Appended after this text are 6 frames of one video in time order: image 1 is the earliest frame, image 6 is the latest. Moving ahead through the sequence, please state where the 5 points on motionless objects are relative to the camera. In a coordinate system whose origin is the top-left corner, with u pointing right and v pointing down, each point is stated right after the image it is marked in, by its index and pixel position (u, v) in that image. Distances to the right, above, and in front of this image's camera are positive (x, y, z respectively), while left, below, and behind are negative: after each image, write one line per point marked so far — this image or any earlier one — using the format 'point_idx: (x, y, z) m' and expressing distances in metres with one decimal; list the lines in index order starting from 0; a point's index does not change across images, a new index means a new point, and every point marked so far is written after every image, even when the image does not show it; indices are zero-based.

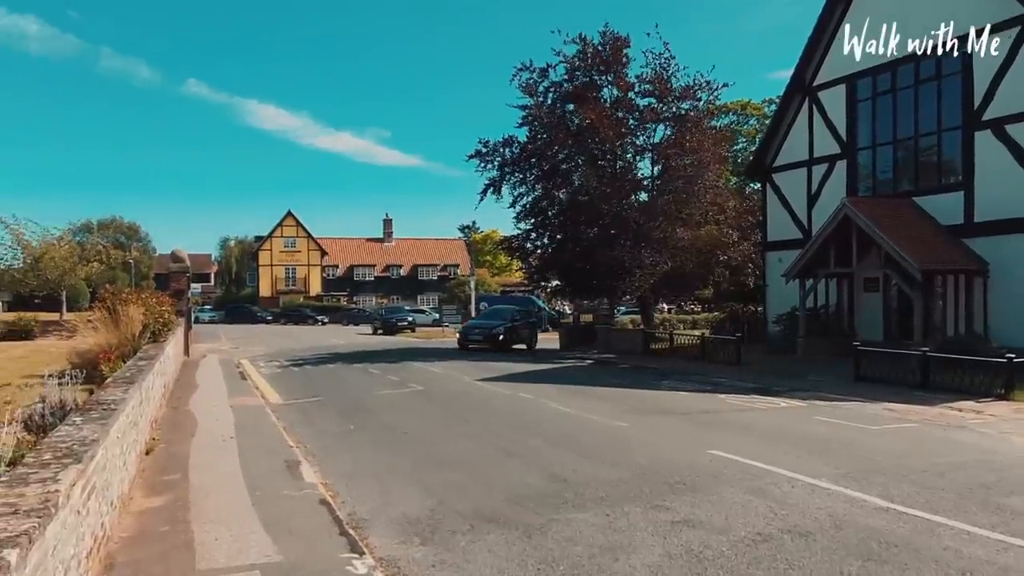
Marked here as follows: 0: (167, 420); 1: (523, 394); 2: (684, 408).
0: (-6.2, -2.4, +12.9) m
1: (+0.2, -2.4, +16.1) m
2: (+3.3, -2.3, +13.7) m
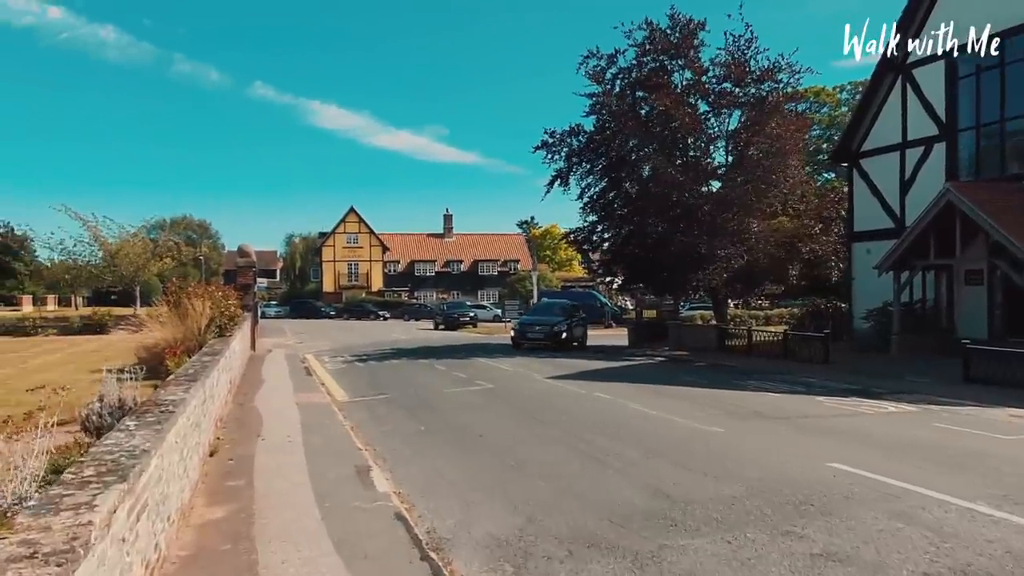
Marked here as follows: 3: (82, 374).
0: (-4.8, -2.2, +12.4) m
1: (+1.8, -2.2, +15.1) m
2: (+4.7, -2.2, +12.5) m
3: (-8.4, -1.7, +14.0) m
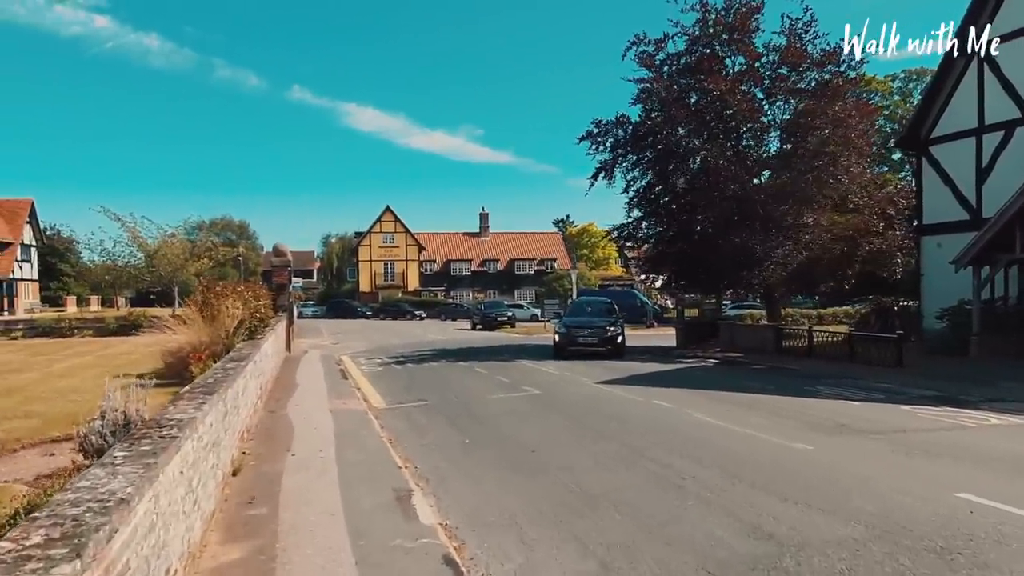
0: (-4.0, -2.2, +11.4) m
1: (+2.8, -2.2, +13.8) m
2: (+5.5, -2.1, +11.1) m
3: (-7.5, -1.7, +13.2) m
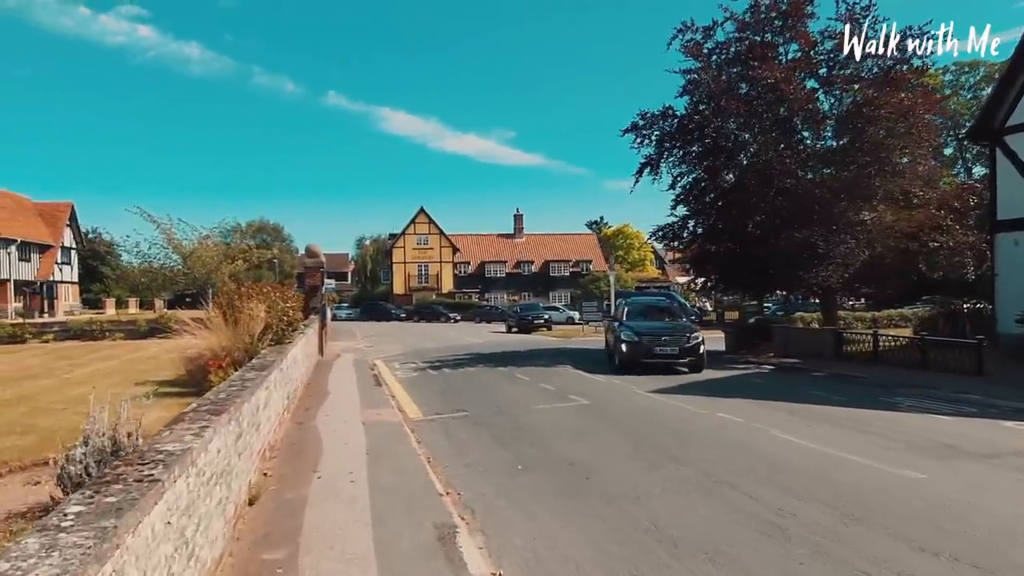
0: (-3.2, -2.2, +10.3) m
1: (+3.6, -2.2, +12.4) m
2: (+6.2, -2.1, +9.6) m
3: (-6.7, -1.7, +12.3) m
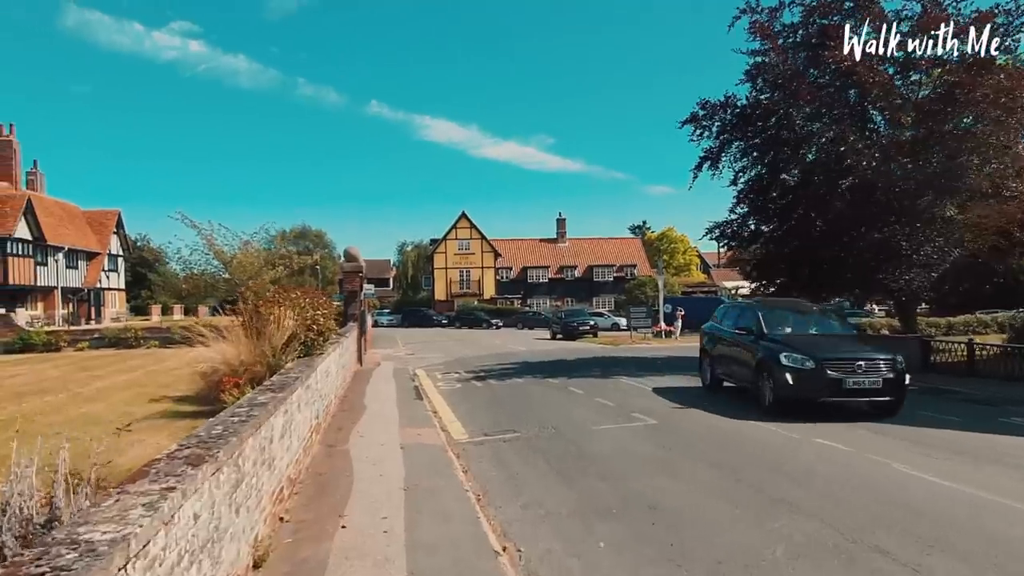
0: (-2.5, -2.3, +8.8) m
1: (+4.5, -2.2, +10.5) m
2: (+7.0, -2.1, +7.5) m
3: (-5.8, -1.8, +10.9) m
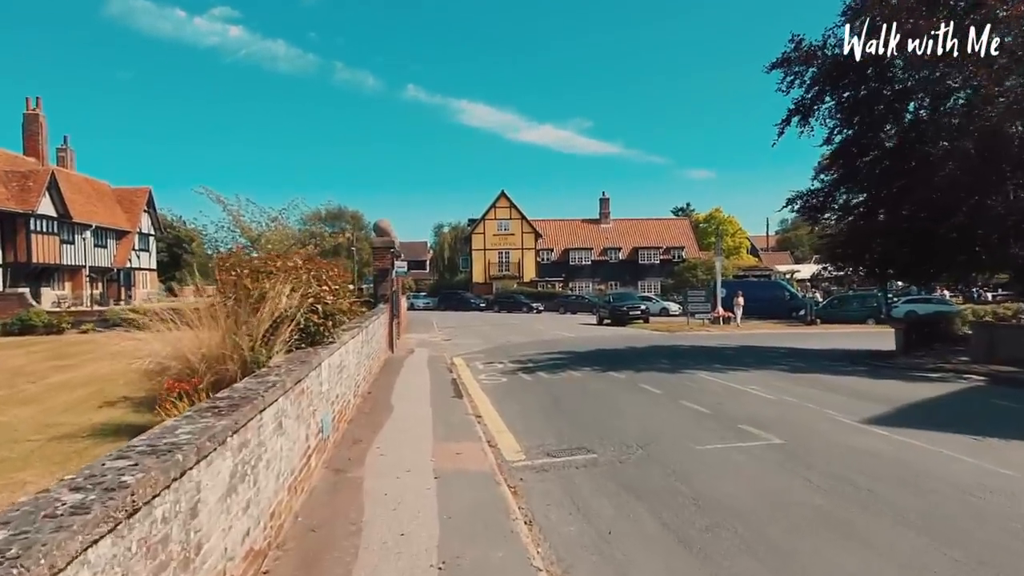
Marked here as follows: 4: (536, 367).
0: (-1.7, -2.0, +5.7) m
1: (+5.3, -1.9, +7.1) m
2: (+7.6, -1.9, +4.0) m
3: (-4.9, -1.4, +8.0) m
4: (+0.6, -2.1, +19.7) m
